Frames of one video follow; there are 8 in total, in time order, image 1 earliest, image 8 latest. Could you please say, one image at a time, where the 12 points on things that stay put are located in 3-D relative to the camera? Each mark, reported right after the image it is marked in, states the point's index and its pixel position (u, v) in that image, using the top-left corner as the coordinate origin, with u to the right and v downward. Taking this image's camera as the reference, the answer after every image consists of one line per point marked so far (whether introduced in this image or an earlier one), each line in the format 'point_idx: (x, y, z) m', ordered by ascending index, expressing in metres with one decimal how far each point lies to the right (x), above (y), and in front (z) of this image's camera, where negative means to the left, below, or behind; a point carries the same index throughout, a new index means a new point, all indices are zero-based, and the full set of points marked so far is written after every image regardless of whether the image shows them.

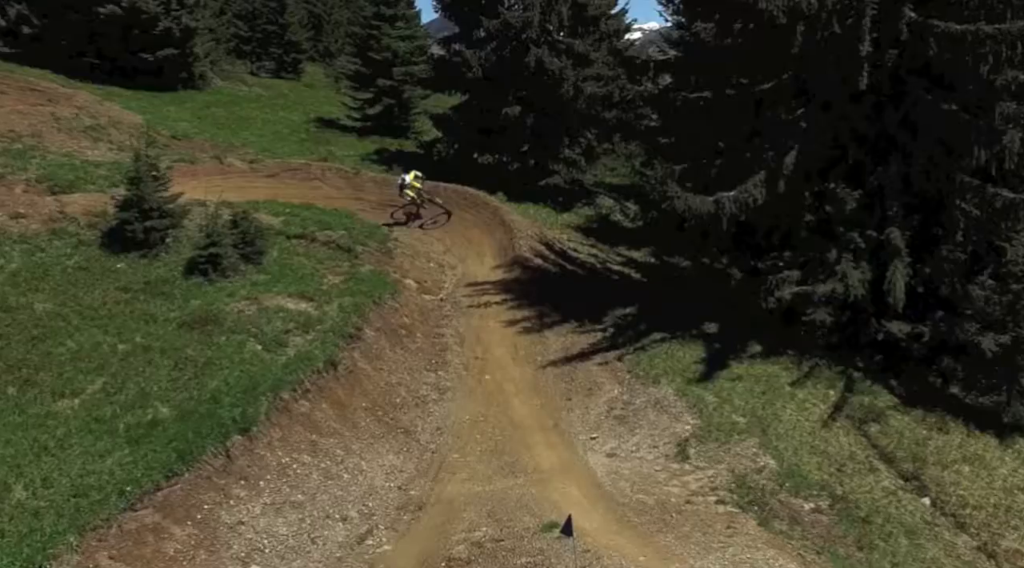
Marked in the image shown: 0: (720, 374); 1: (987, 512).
0: (+4.5, -1.8, +14.6) m
1: (+7.8, -3.7, +11.3) m
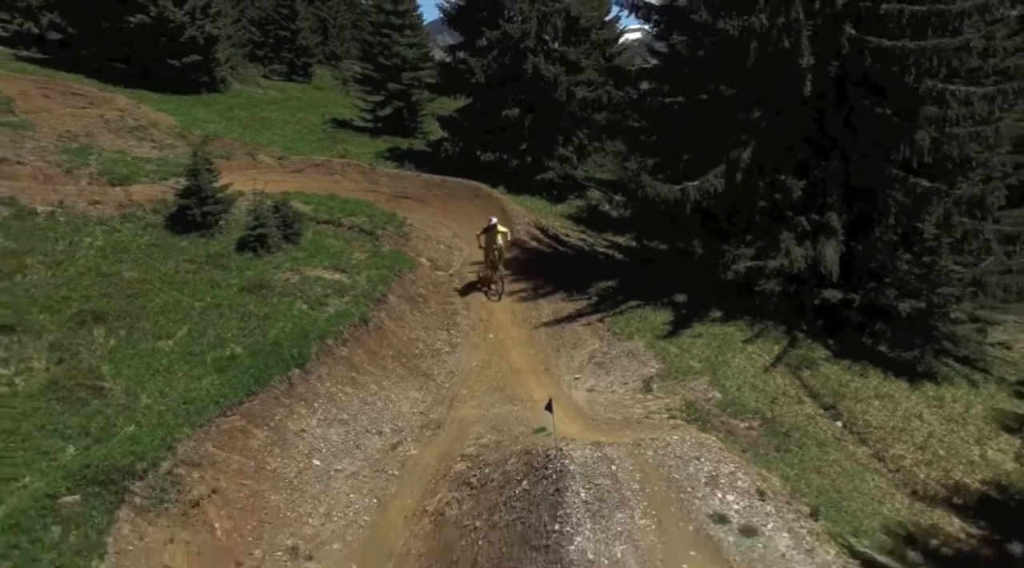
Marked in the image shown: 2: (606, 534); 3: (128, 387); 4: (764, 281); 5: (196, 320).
0: (+4.5, -1.2, +17.6) m
1: (+7.8, -3.1, +14.3) m
2: (+1.2, -3.0, +8.5) m
3: (-6.5, -1.6, +11.7) m
4: (+6.9, +0.1, +18.8) m
5: (-6.6, -0.7, +14.4) m
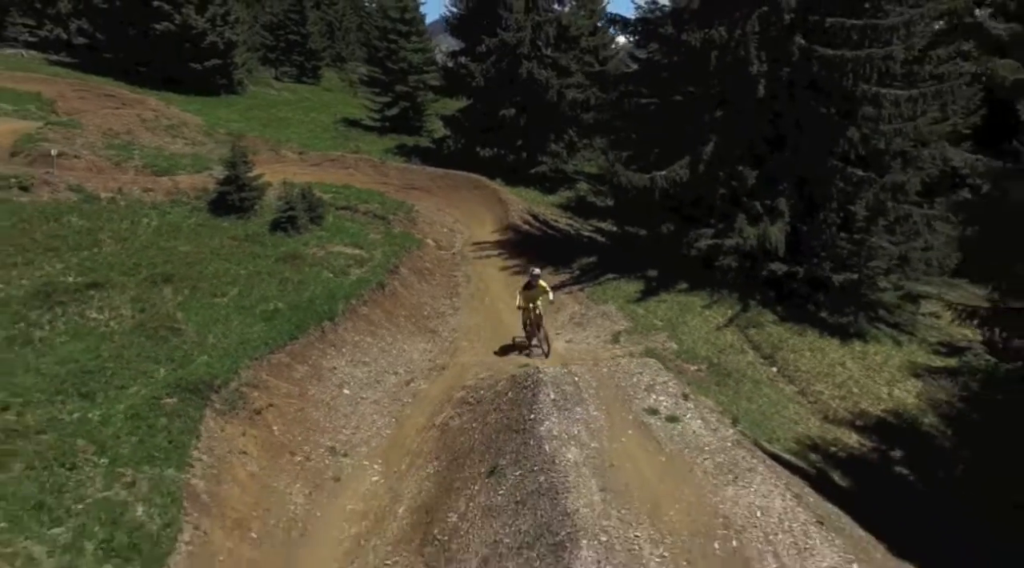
0: (+4.3, -0.4, +20.7) m
1: (+7.6, -2.3, +17.4) m
2: (+1.0, -2.2, +11.6) m
3: (-6.8, -0.8, +14.8) m
4: (+6.7, +0.9, +21.9) m
5: (-6.8, +0.1, +17.5) m
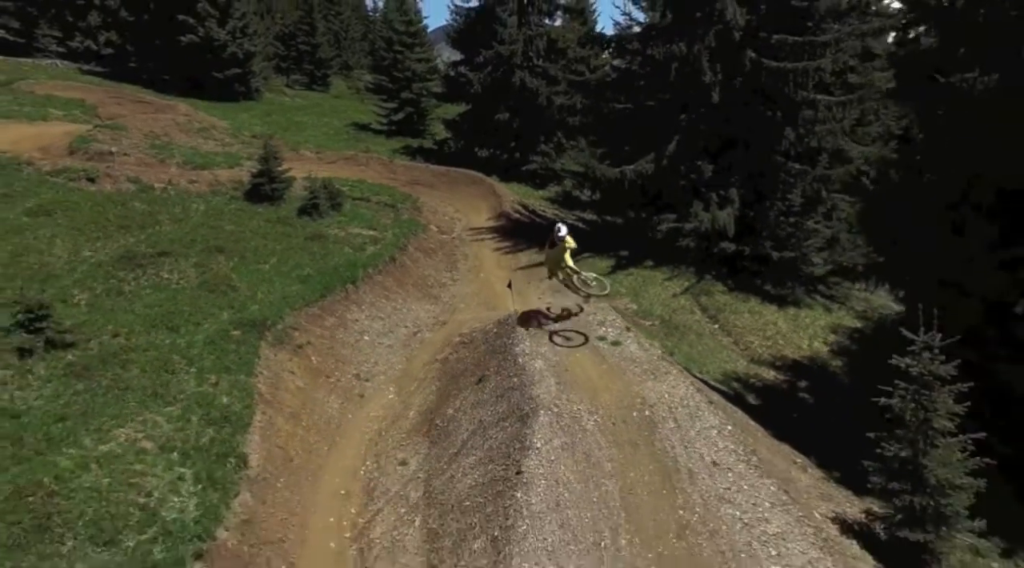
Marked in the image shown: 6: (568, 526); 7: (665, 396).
0: (+3.9, +0.5, +24.5) m
1: (+7.2, -1.4, +21.2) m
2: (+0.6, -1.3, +15.4) m
3: (-7.1, +0.1, +18.7) m
4: (+6.4, +1.7, +25.7) m
5: (-7.2, +1.0, +21.4) m
6: (+0.8, -3.6, +10.3) m
7: (+3.0, -2.1, +13.5) m
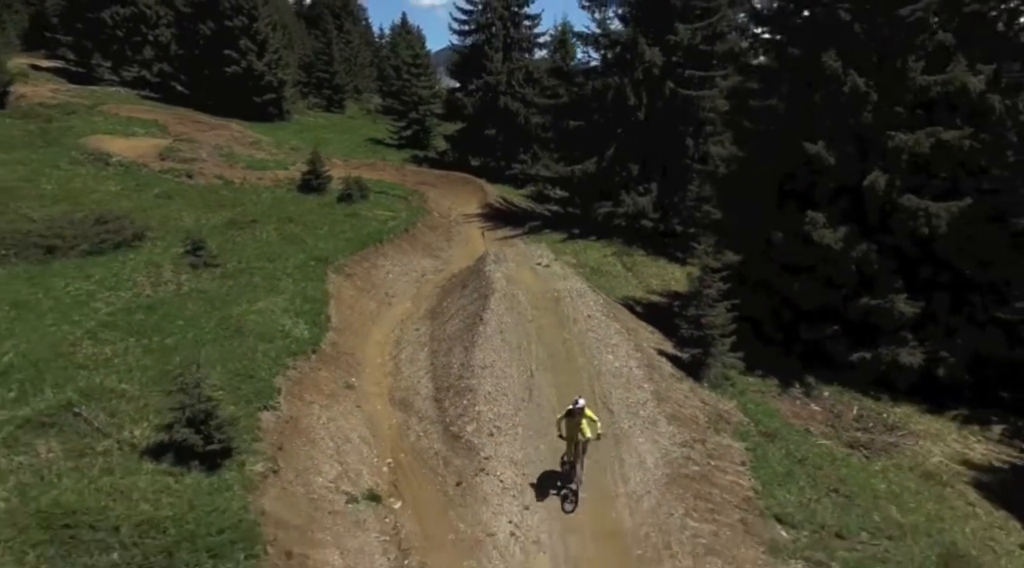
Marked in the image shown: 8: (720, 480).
0: (+2.9, +2.2, +34.1) m
1: (+6.2, +0.4, +30.7) m
2: (-0.4, +0.7, +25.0) m
3: (-8.2, +1.9, +28.3) m
4: (+5.3, +3.4, +35.3) m
5: (-8.2, +2.8, +31.1) m
6: (-0.3, -1.5, +19.8) m
7: (+1.9, -0.1, +23.0) m
8: (+4.9, -4.5, +16.1) m
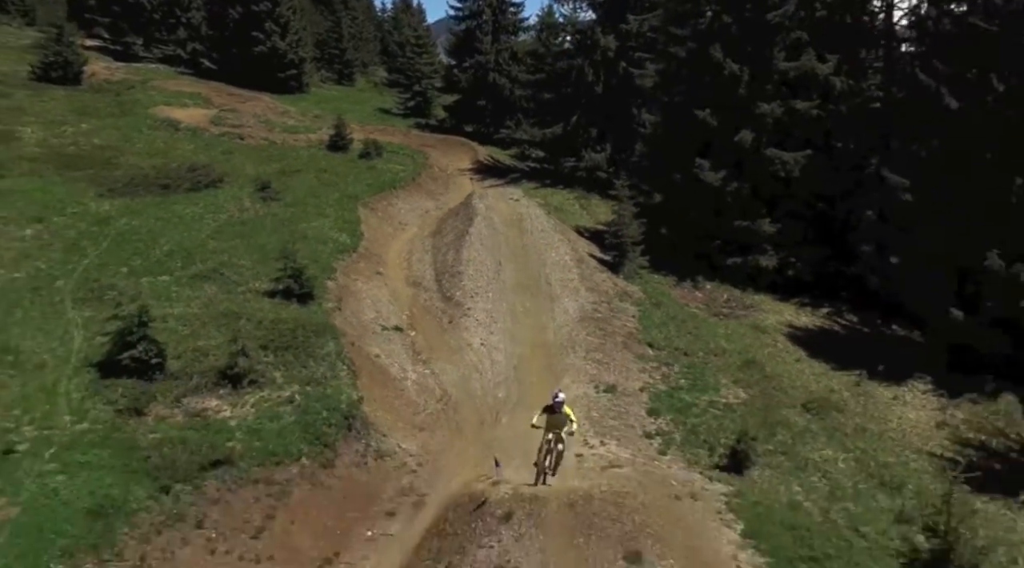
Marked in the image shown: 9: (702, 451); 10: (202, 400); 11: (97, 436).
0: (+1.9, +6.0, +43.4) m
1: (+5.2, +4.1, +40.1) m
2: (-1.5, +4.1, +34.3) m
3: (-9.2, +5.5, +37.6) m
4: (+4.3, +7.3, +44.6) m
5: (-9.2, +6.5, +40.3) m
6: (-1.3, +1.8, +29.3) m
7: (+0.9, +3.3, +32.4) m
8: (+3.8, -1.4, +25.6) m
9: (+5.2, -4.6, +18.5) m
10: (-7.7, -2.9, +16.8) m
11: (-9.1, -3.4, +15.0) m
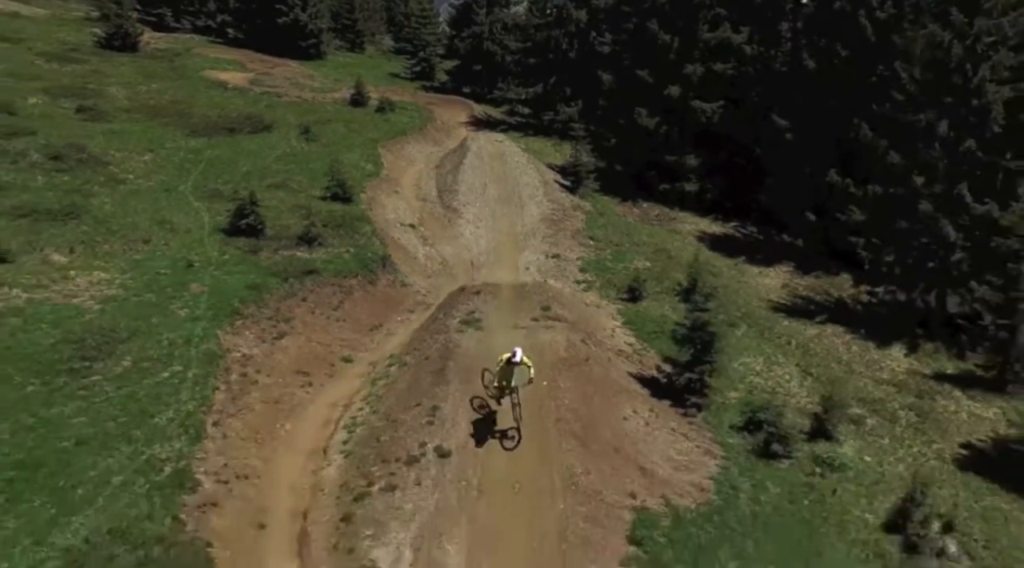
0: (+1.0, +11.3, +53.1) m
1: (+4.3, +9.3, +49.8) m
2: (-2.4, +9.1, +44.1) m
3: (-10.1, +10.6, +47.4) m
4: (+3.5, +12.6, +54.2) m
5: (-10.1, +11.7, +50.1) m
6: (-2.3, +6.5, +39.2) m
7: (0.0, +8.1, +42.2) m
8: (+2.8, +3.2, +35.6) m
9: (+4.2, -0.3, +28.7) m
10: (-8.7, +1.3, +27.0) m
11: (-10.1, +0.8, +25.1) m
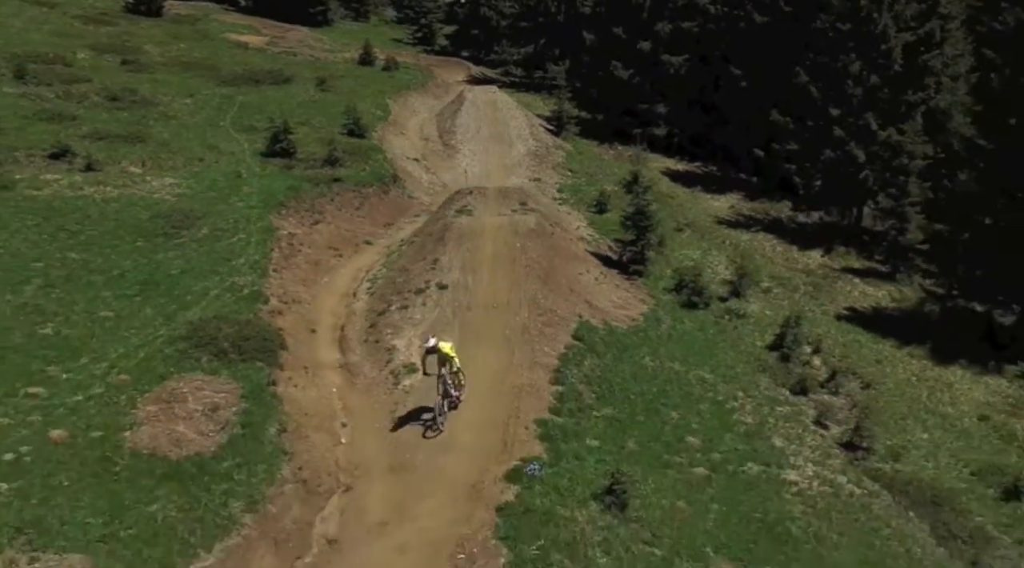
0: (+0.4, +16.3, +58.7) m
1: (+3.7, +14.2, +55.5) m
2: (-3.0, +13.8, +49.9) m
3: (-10.7, +15.5, +53.1) m
4: (+2.9, +17.6, +59.8) m
5: (-10.7, +16.6, +55.7) m
6: (-2.9, +11.1, +45.0) m
7: (-0.6, +12.8, +48.0) m
8: (+2.2, +7.7, +41.5) m
9: (+3.6, +4.0, +34.7) m
10: (-9.3, +5.6, +32.9) m
11: (-10.7, +5.0, +31.1) m
